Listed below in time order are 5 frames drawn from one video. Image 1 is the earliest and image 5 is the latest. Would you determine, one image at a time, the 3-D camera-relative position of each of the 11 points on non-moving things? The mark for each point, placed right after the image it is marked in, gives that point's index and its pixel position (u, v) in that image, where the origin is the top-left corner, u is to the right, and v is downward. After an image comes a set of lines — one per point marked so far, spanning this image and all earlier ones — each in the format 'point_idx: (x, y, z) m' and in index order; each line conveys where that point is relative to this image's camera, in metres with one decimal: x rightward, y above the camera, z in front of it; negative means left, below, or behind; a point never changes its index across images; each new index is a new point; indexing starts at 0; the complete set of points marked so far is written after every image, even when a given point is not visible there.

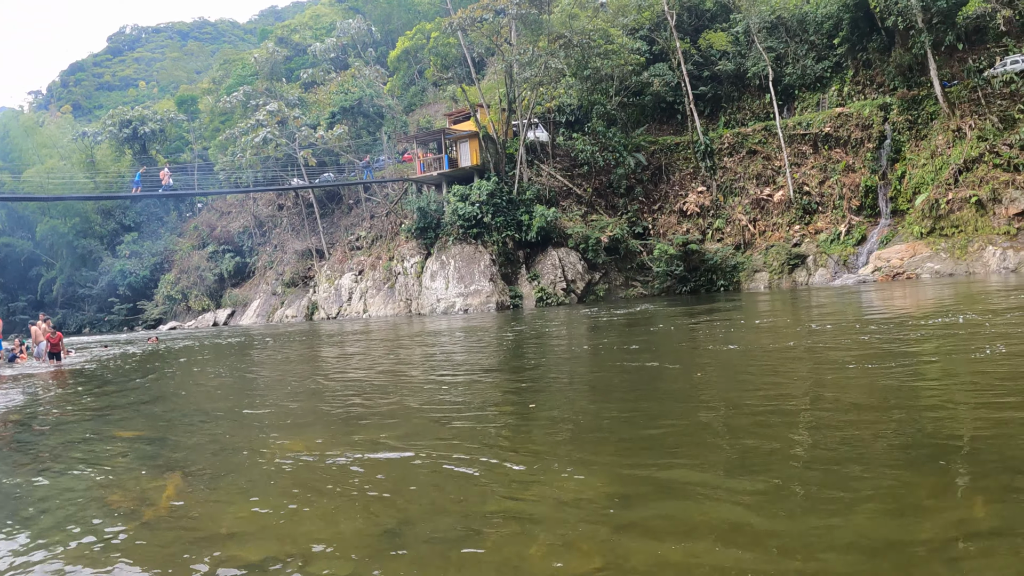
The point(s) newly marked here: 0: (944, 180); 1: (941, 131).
0: (+9.0, +2.2, +16.9) m
1: (+9.5, +3.4, +18.1) m
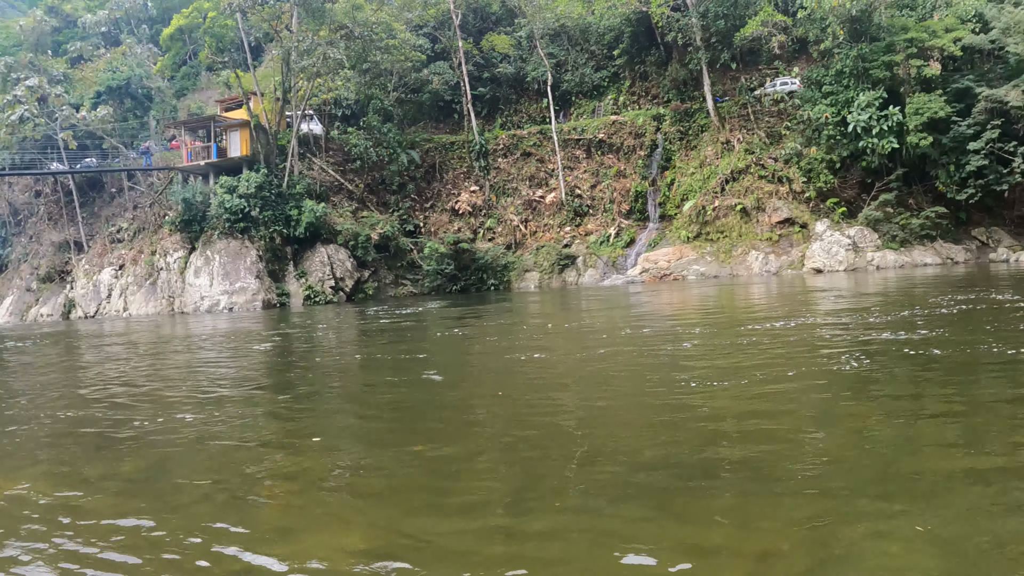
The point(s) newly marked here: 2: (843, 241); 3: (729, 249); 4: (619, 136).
0: (+4.2, +2.1, +17.9) m
1: (+4.4, +3.3, +19.2) m
2: (+6.6, +0.9, +16.2) m
3: (+4.4, +0.8, +16.8) m
4: (+2.5, +3.7, +19.9) m
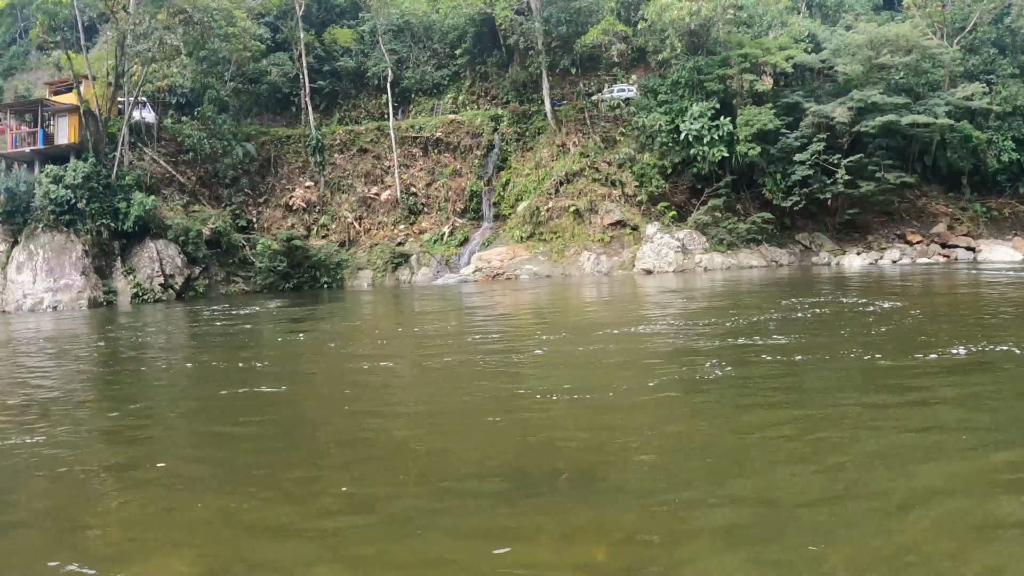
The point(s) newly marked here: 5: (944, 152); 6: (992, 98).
0: (+0.7, +2.1, +18.2) m
1: (+0.7, +3.3, +19.5) m
2: (+3.2, +0.9, +16.8) m
3: (+1.0, +0.8, +17.1) m
4: (-1.2, +3.7, +19.8) m
5: (+10.1, +3.2, +20.6) m
6: (+11.3, +4.4, +20.0) m
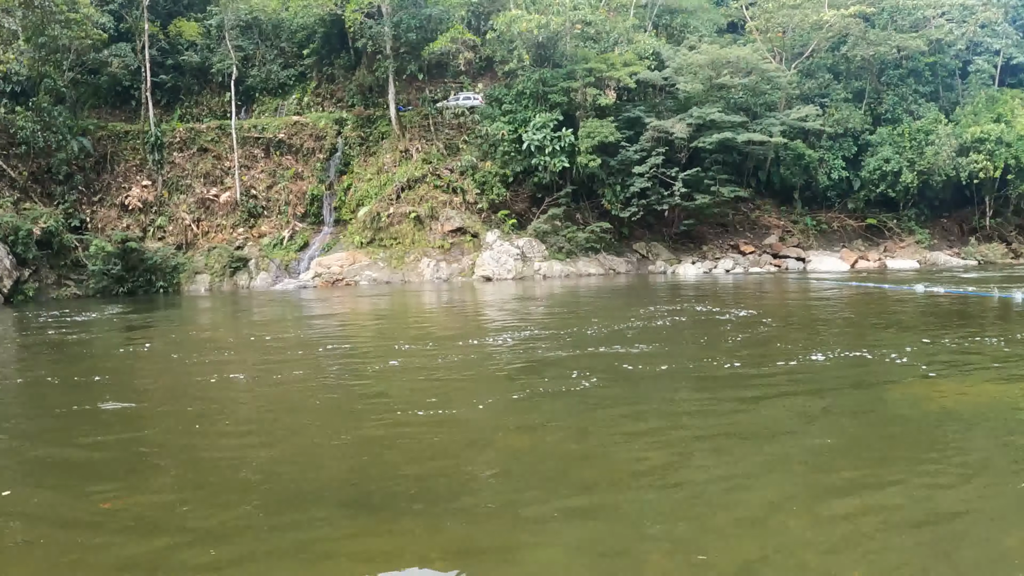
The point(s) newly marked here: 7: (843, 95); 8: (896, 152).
0: (-2.7, +2.0, +18.1) m
1: (-2.8, +3.3, +19.4) m
2: (0.0, +0.7, +17.0) m
3: (-2.3, +0.7, +17.0) m
4: (-4.7, +3.6, +19.5) m
5: (+6.5, +3.0, +21.5) m
6: (+7.7, +4.2, +21.0) m
7: (+8.4, +5.0, +22.1) m
8: (+9.5, +3.4, +21.0) m
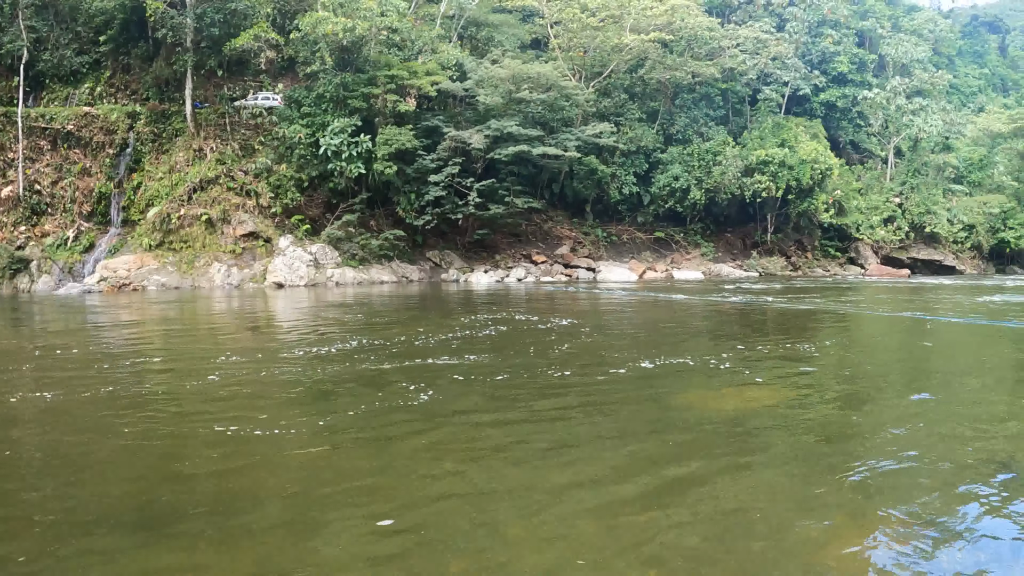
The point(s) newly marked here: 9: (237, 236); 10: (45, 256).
0: (-7.1, +2.0, +17.7) m
1: (-7.3, +3.3, +19.0) m
2: (-4.3, +0.7, +17.0) m
3: (-6.6, +0.6, +16.7) m
4: (-9.3, +3.7, +18.8) m
5: (+1.5, +2.9, +22.4) m
6: (+2.9, +4.0, +22.1) m
7: (+3.4, +4.8, +23.2) m
8: (+4.6, +3.1, +22.3) m
9: (-5.7, +1.1, +17.2) m
10: (-9.5, +0.7, +16.7) m
